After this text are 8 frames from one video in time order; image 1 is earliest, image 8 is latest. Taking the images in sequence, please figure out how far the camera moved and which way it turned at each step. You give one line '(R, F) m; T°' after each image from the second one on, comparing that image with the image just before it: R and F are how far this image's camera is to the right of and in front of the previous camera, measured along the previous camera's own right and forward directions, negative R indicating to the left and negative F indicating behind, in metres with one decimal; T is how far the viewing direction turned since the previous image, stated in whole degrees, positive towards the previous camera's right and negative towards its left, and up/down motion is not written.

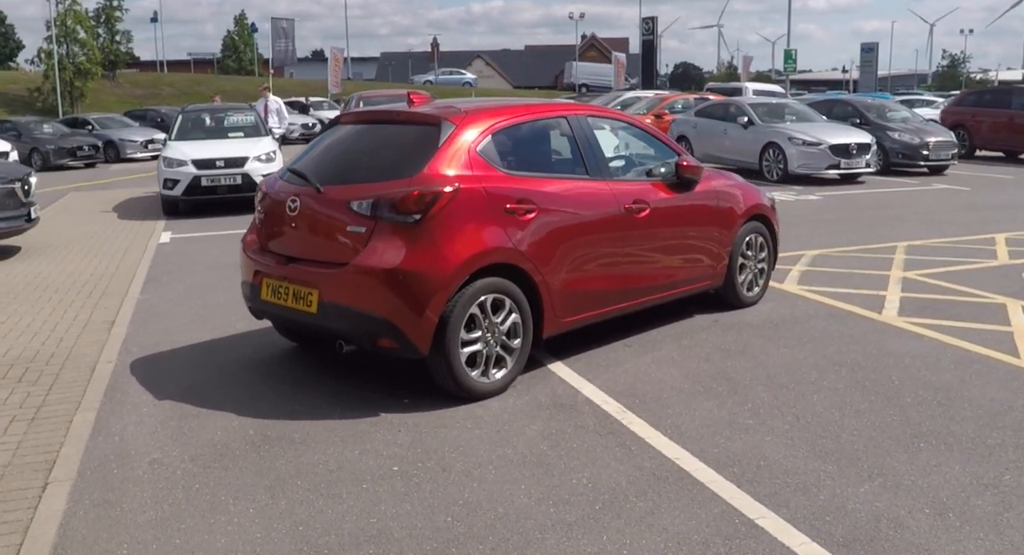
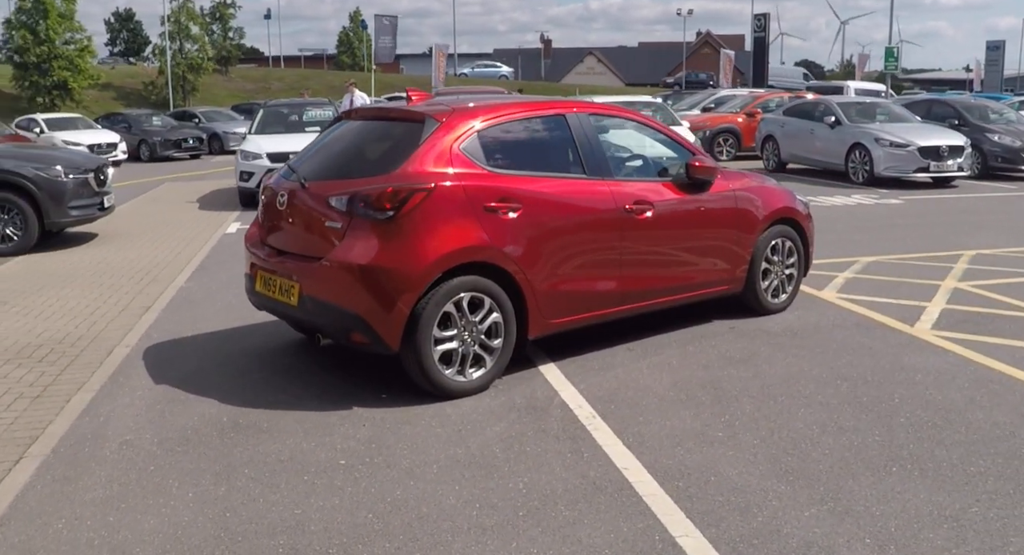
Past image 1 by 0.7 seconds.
(+0.7, +0.1) m; -7°
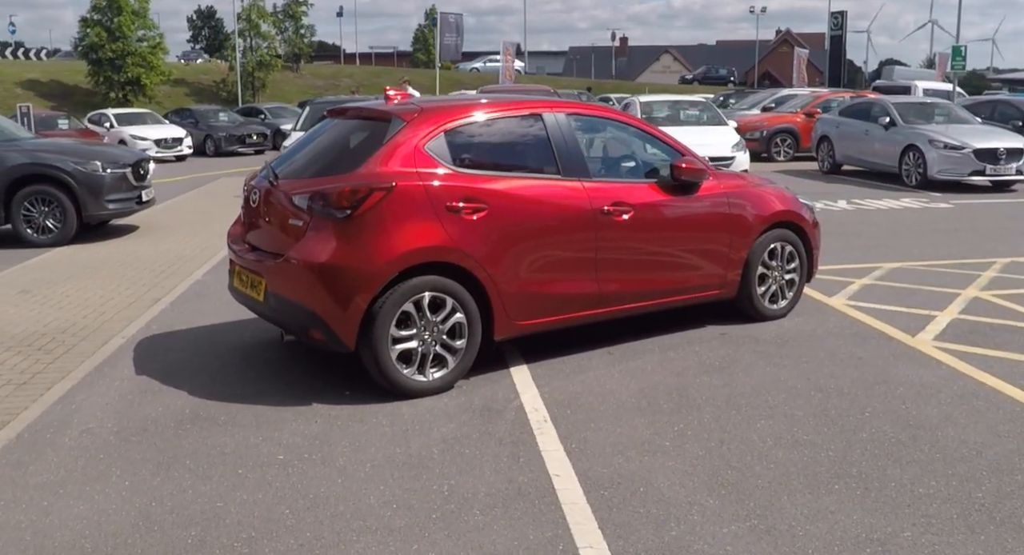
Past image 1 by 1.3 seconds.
(+0.6, +0.1) m; -5°
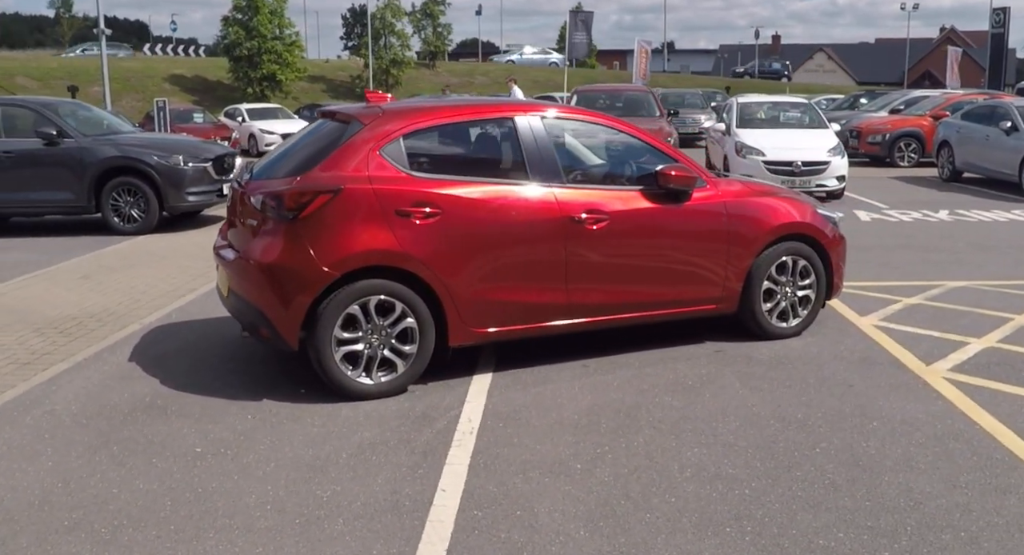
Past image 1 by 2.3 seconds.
(+1.0, +0.2) m; -9°
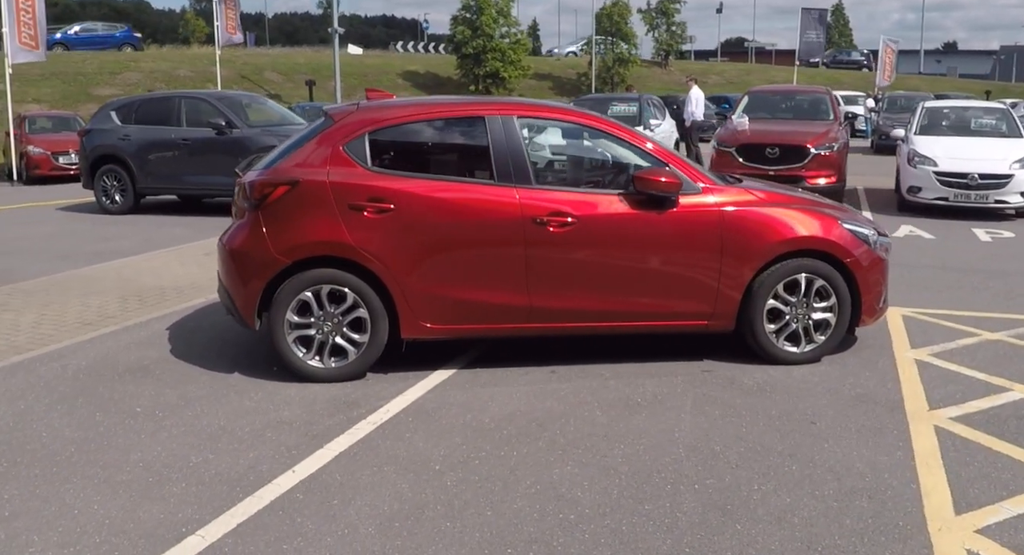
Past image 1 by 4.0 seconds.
(+1.6, +0.2) m; -16°
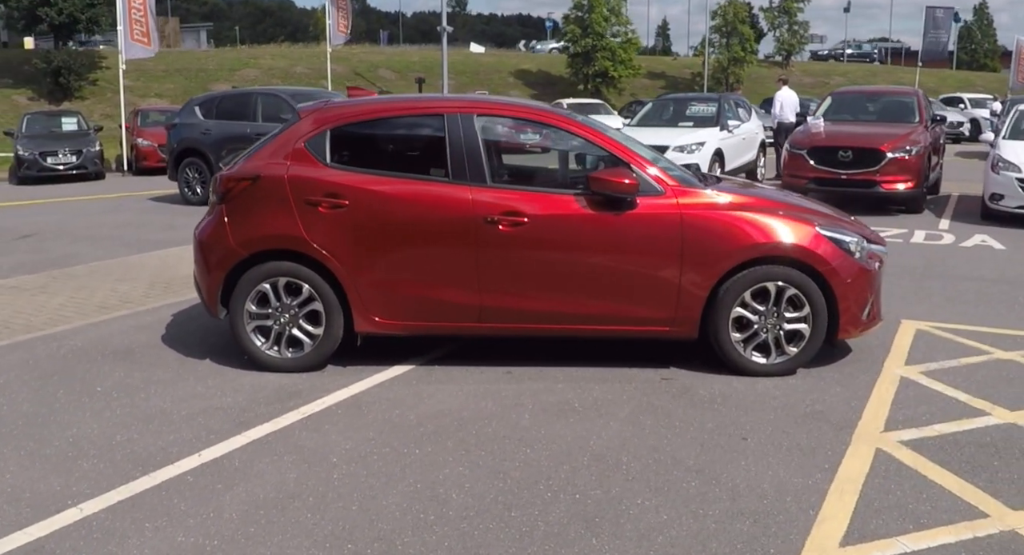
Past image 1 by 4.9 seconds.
(+1.0, +0.1) m; -8°
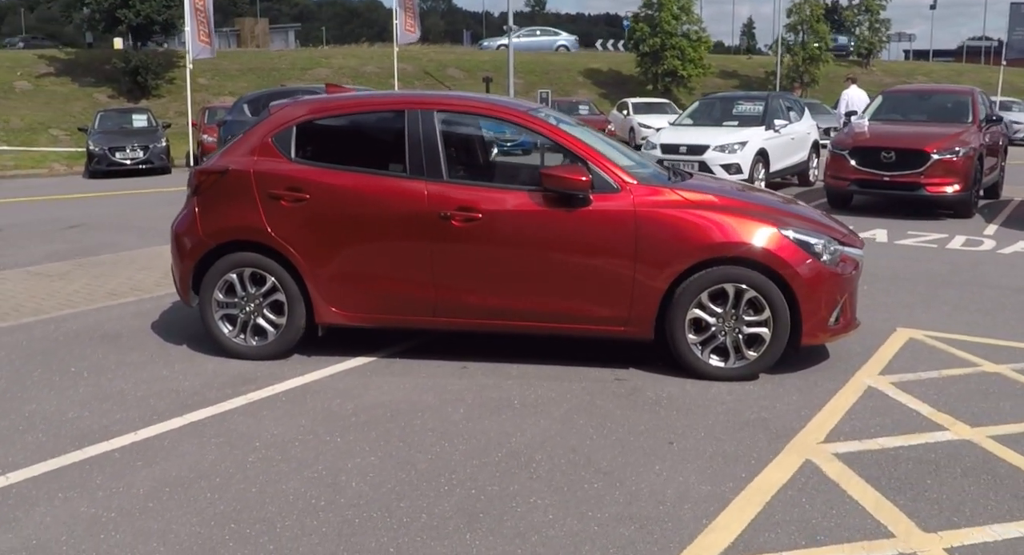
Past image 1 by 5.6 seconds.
(+0.7, 0.0) m; -5°
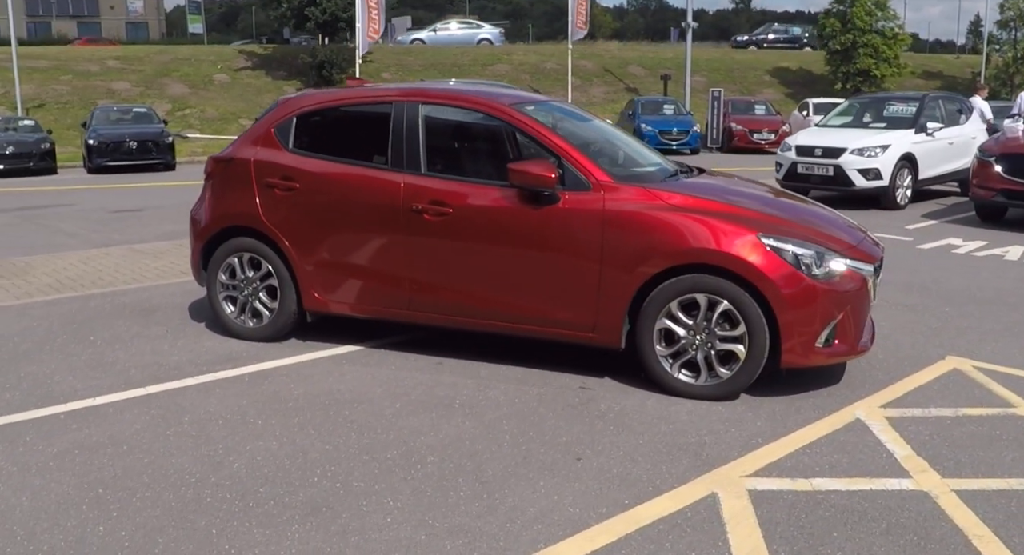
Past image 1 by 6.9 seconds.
(+1.3, +0.3) m; -13°
